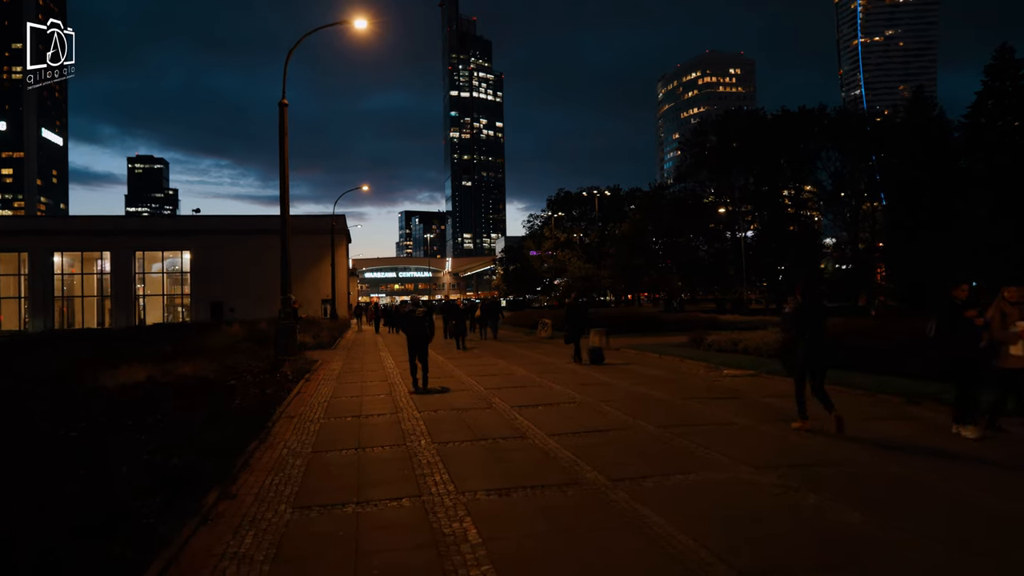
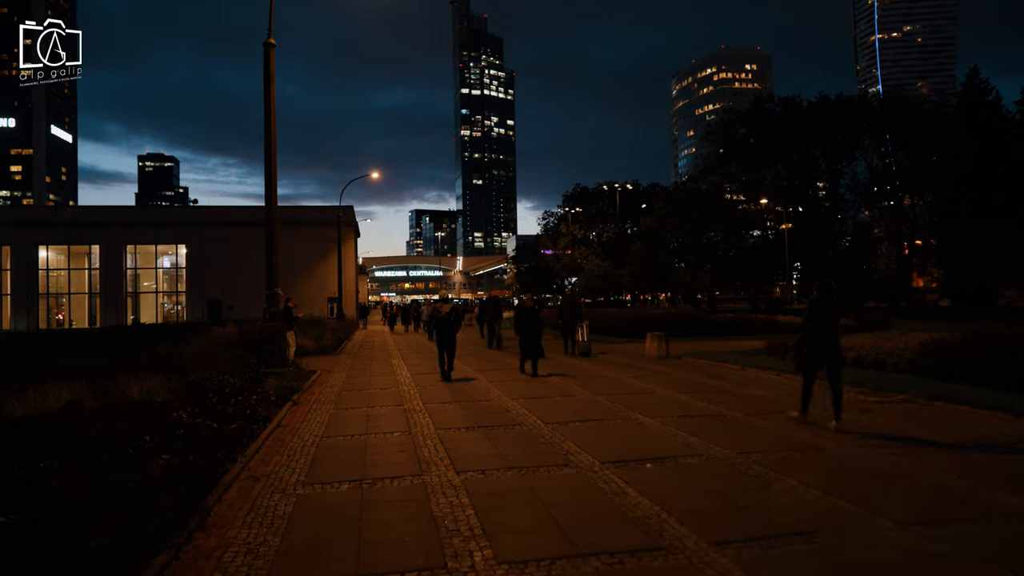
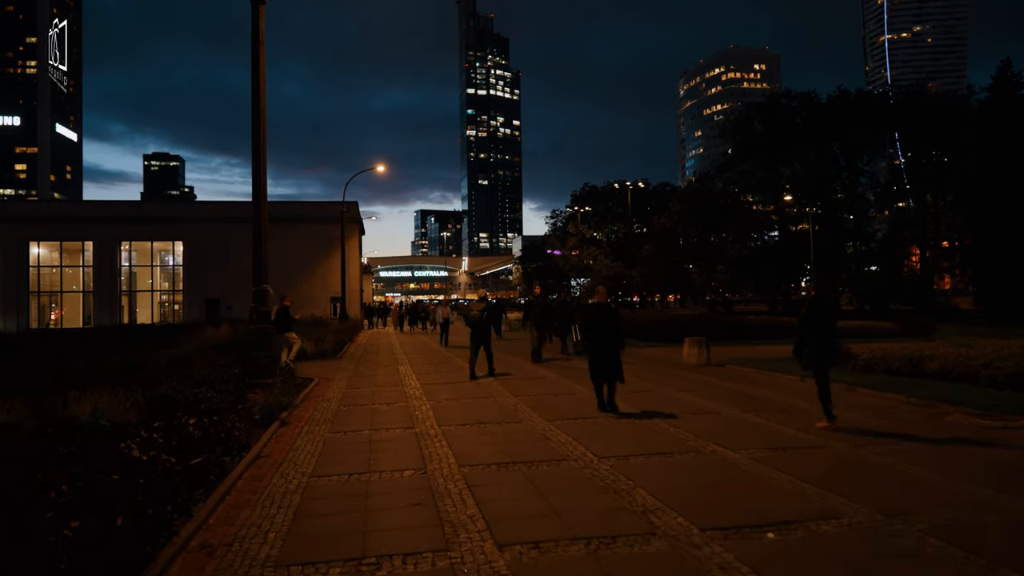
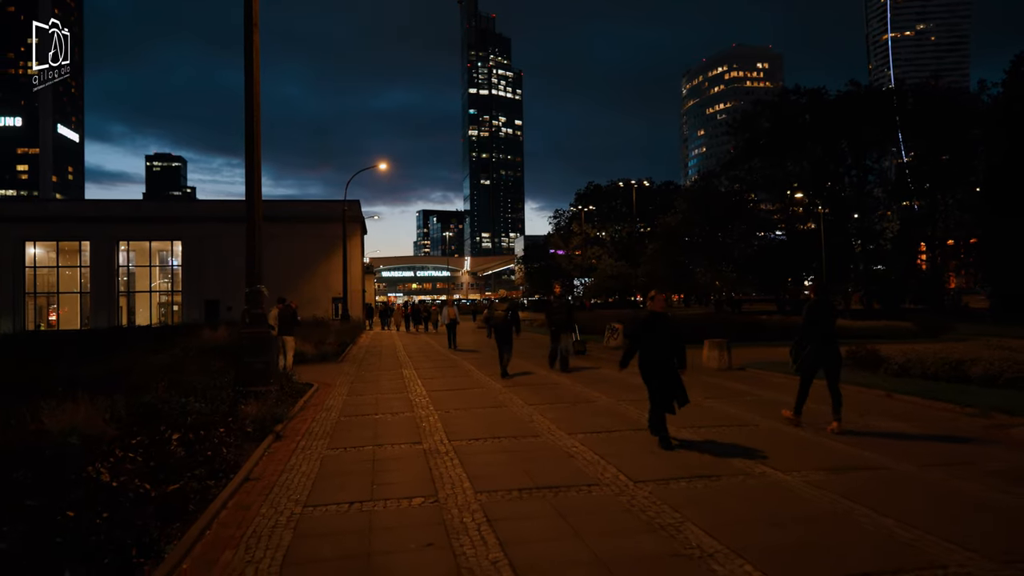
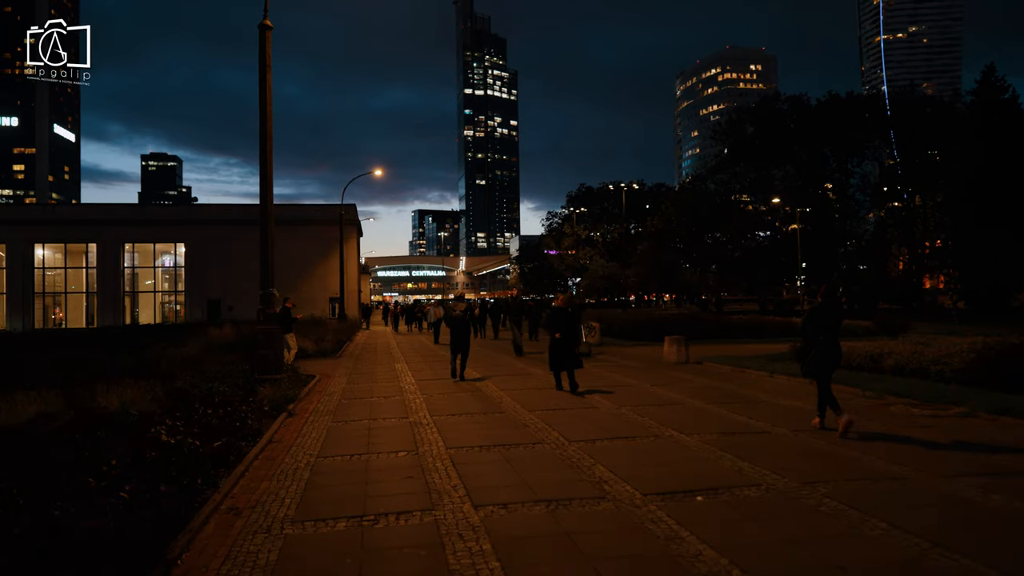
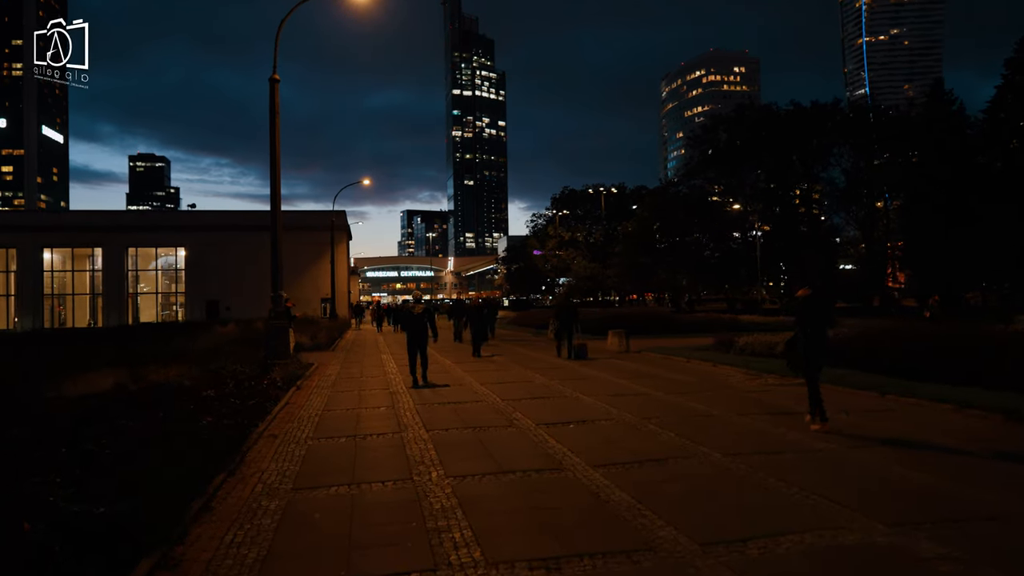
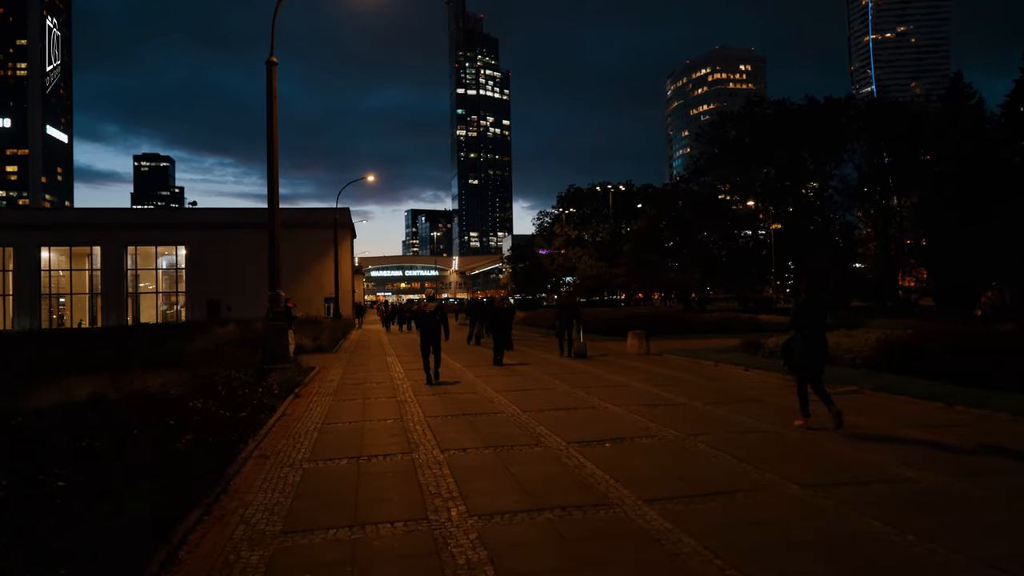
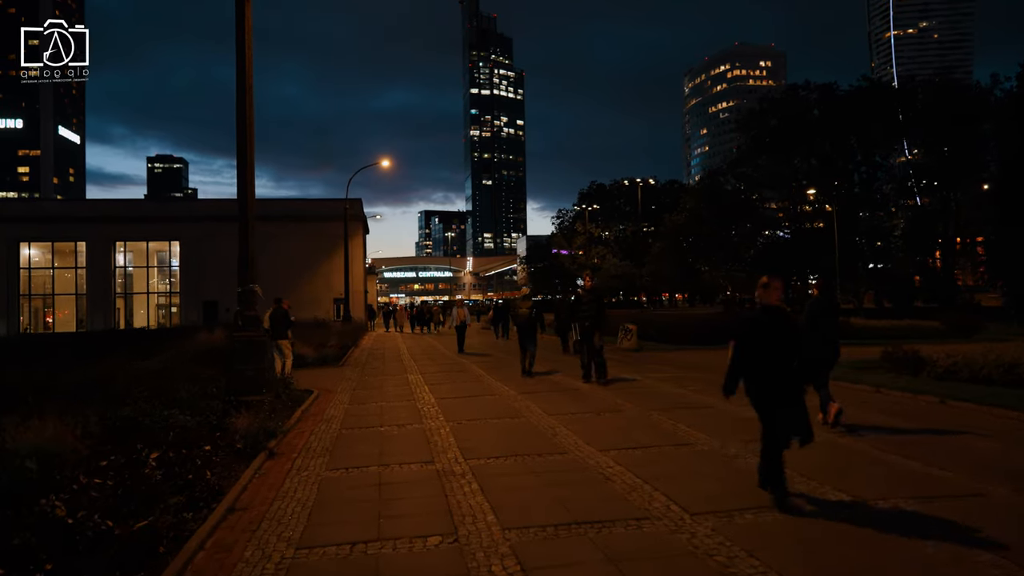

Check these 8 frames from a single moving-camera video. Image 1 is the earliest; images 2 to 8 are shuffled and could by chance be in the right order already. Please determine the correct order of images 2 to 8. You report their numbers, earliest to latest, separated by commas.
6, 7, 2, 5, 3, 4, 8
